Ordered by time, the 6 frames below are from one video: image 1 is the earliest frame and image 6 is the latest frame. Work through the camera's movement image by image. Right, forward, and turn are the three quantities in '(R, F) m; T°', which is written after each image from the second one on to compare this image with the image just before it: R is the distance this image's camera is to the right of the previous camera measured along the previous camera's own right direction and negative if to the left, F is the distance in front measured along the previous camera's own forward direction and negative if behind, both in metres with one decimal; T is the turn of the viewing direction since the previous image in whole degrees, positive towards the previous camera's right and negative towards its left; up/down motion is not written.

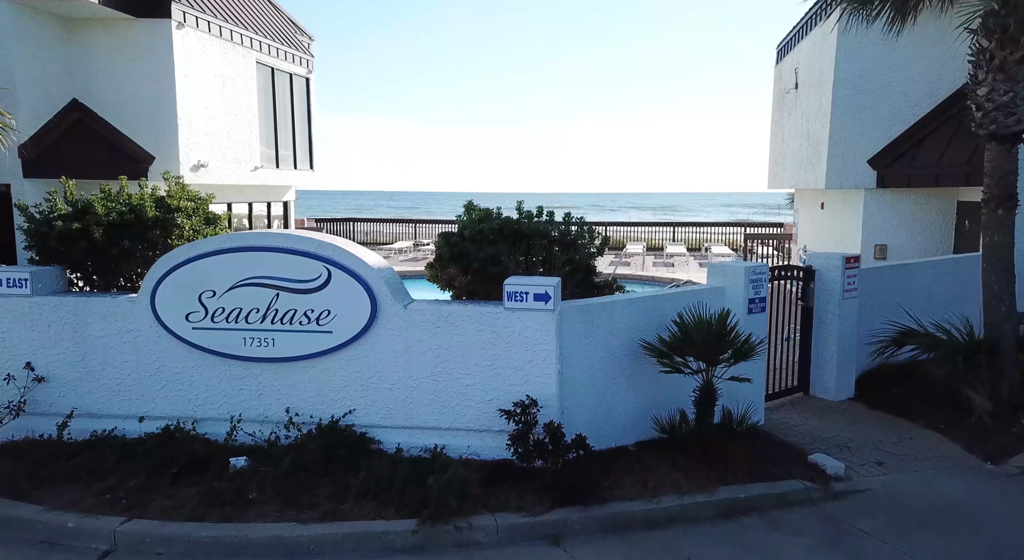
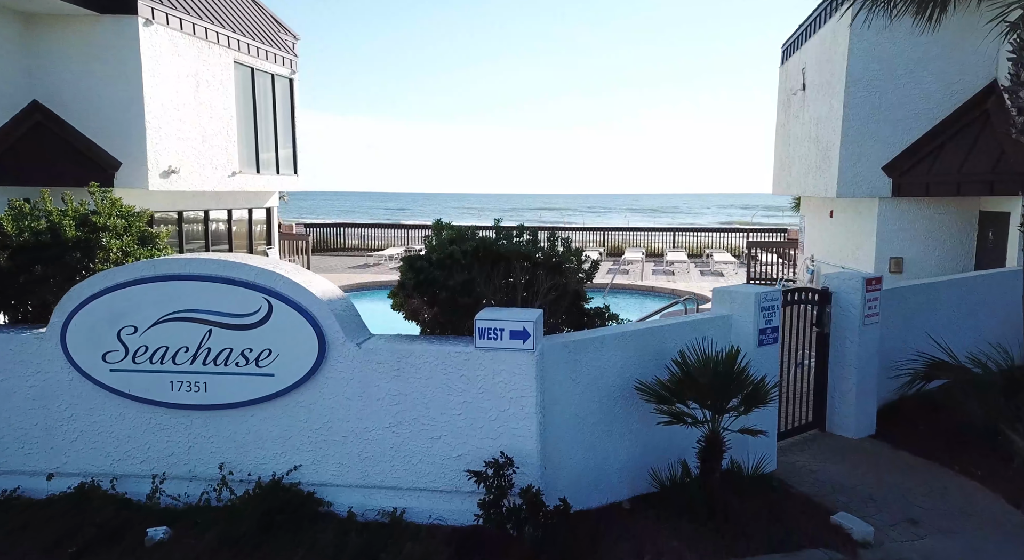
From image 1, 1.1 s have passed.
(+0.2, +0.8) m; 0°
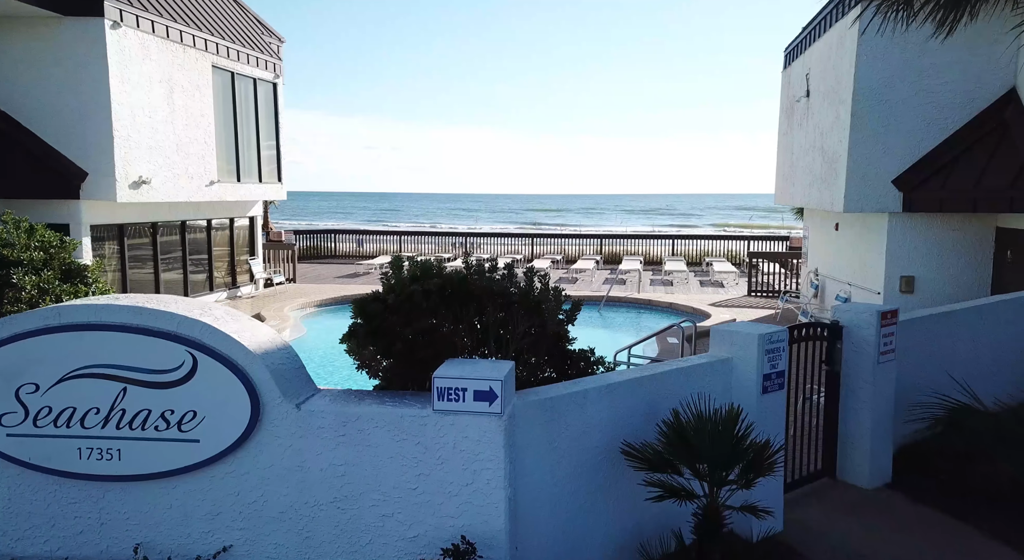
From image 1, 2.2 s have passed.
(+0.2, +0.7) m; 0°
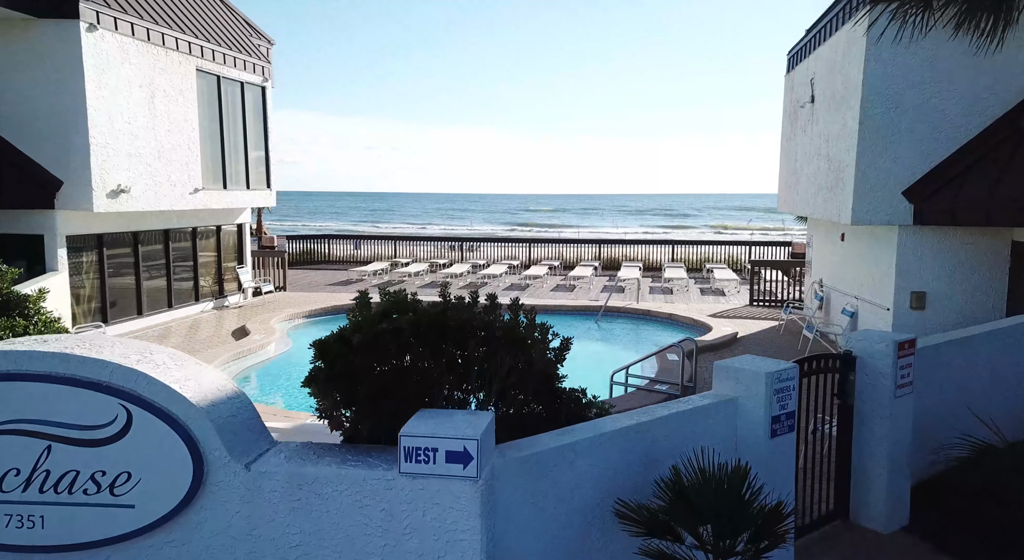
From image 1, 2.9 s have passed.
(+0.1, +0.5) m; 0°
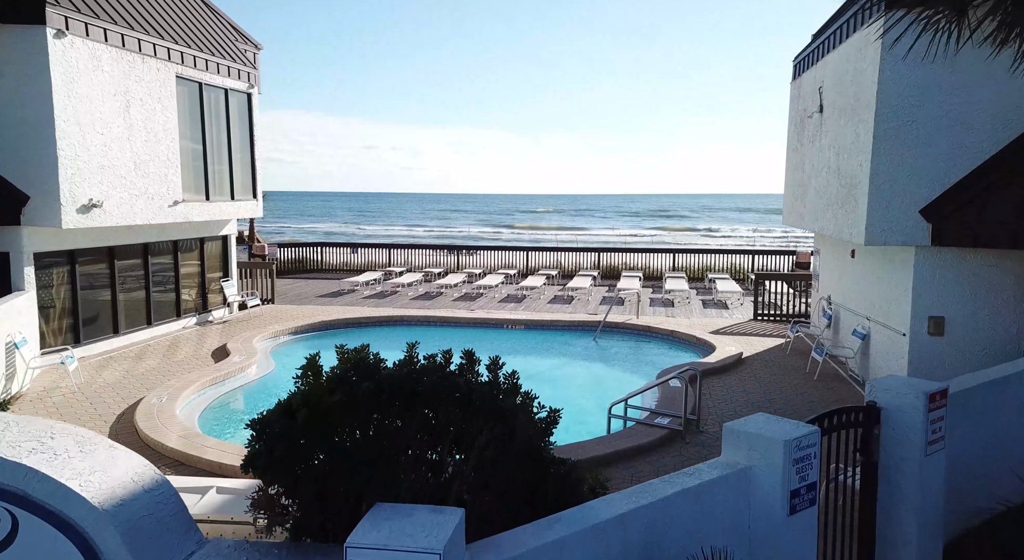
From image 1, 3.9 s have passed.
(+0.1, +0.6) m; 0°
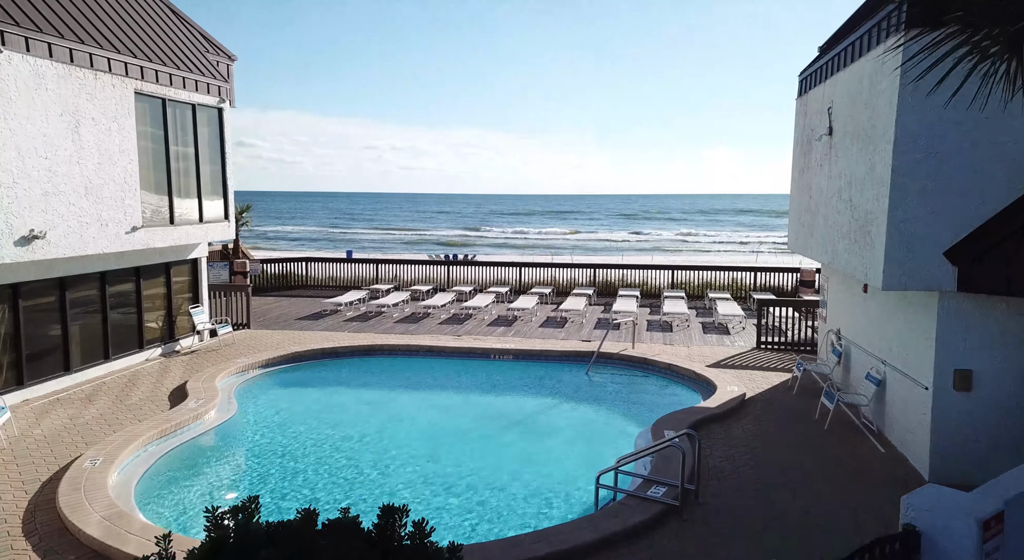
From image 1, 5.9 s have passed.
(+0.3, +1.0) m; 0°
